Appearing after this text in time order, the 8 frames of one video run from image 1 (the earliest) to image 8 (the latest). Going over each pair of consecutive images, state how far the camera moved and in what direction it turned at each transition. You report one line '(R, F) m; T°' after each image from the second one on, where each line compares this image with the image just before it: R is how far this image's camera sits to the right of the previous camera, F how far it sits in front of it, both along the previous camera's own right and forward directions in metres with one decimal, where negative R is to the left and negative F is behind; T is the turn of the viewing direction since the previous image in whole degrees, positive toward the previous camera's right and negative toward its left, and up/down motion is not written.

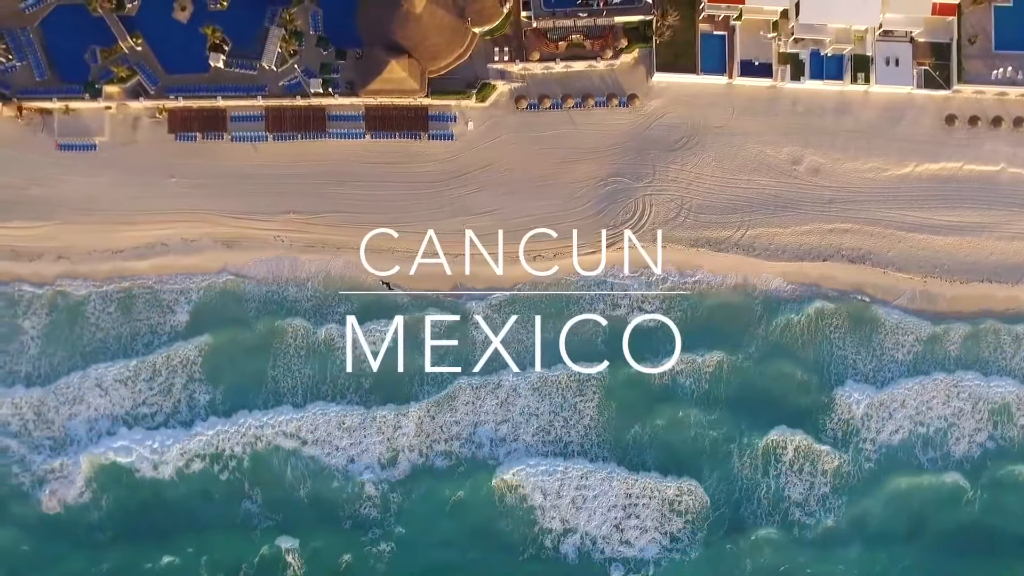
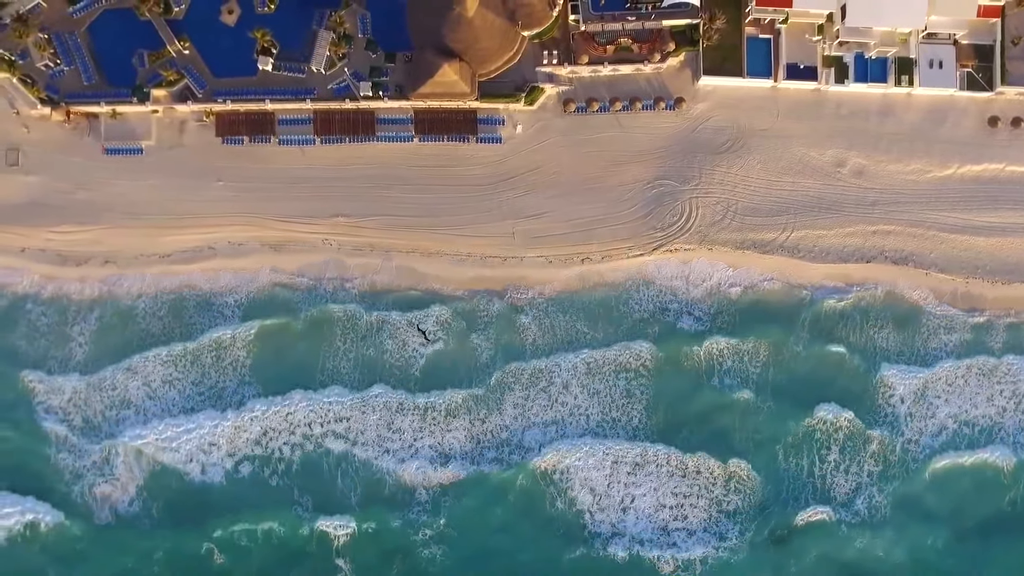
(-2.6, -0.1) m; 0°
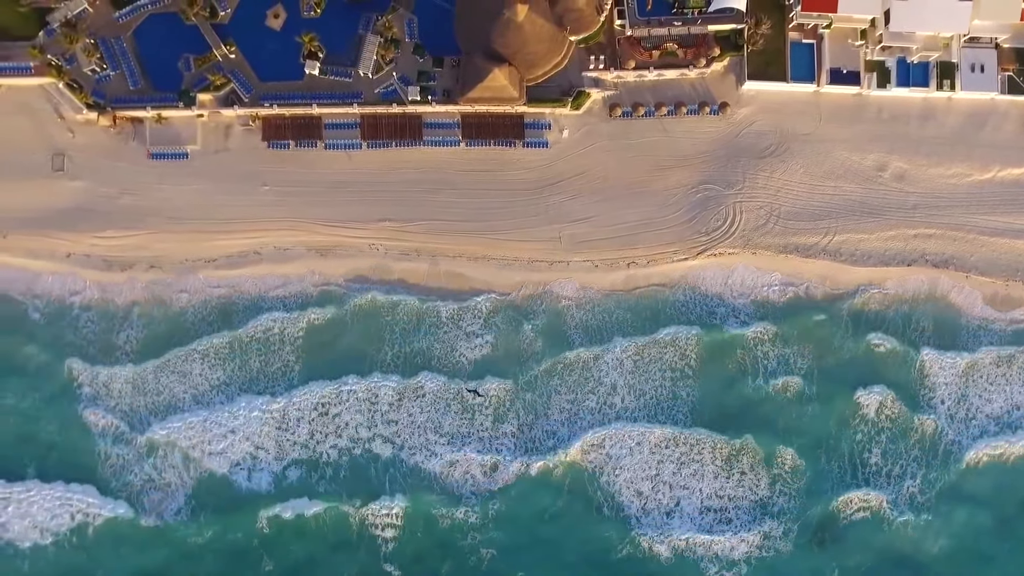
(-2.5, -0.1) m; 0°
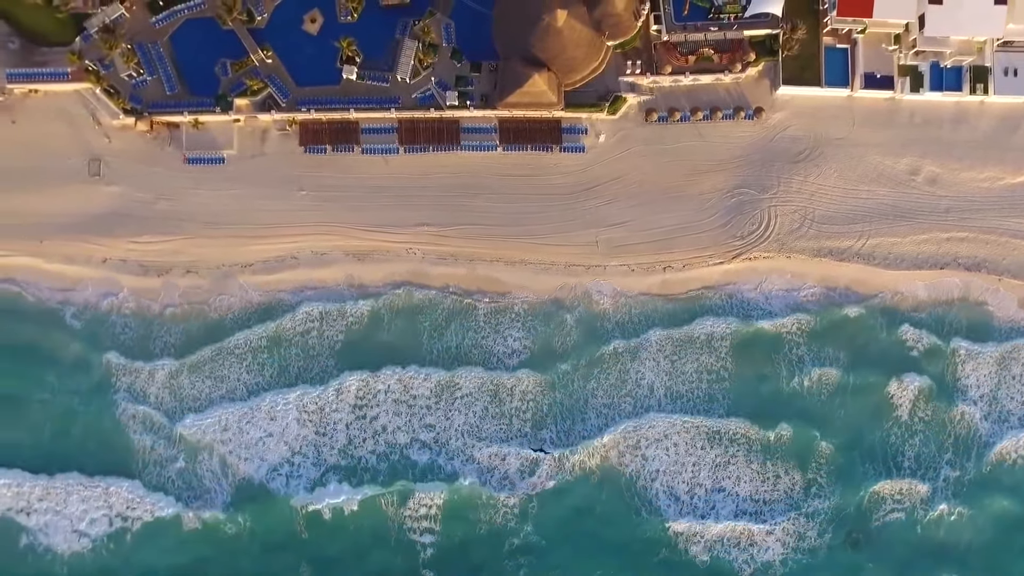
(-1.9, 0.0) m; 0°
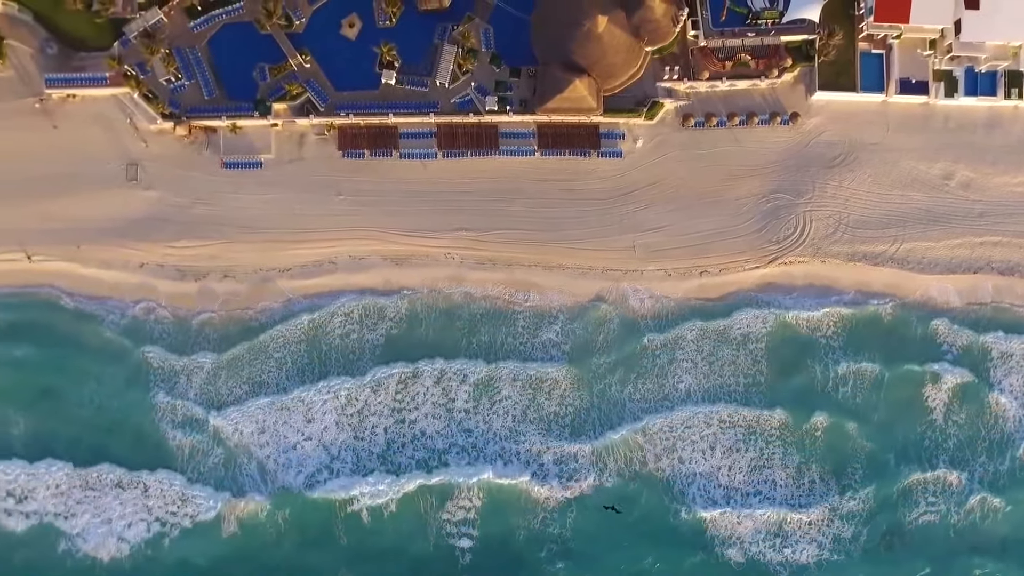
(-2.0, 0.0) m; 0°
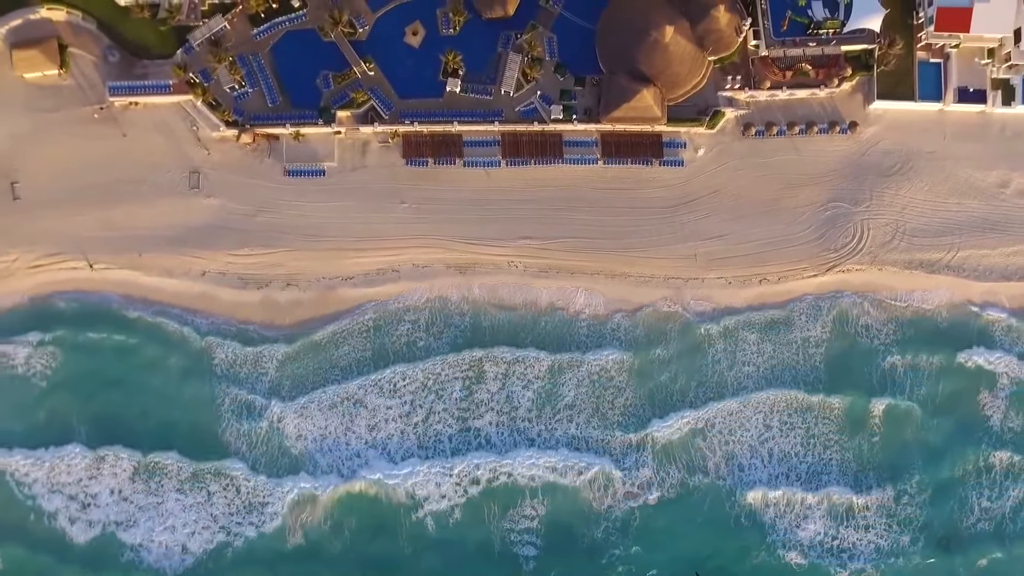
(-3.2, 0.0) m; 0°
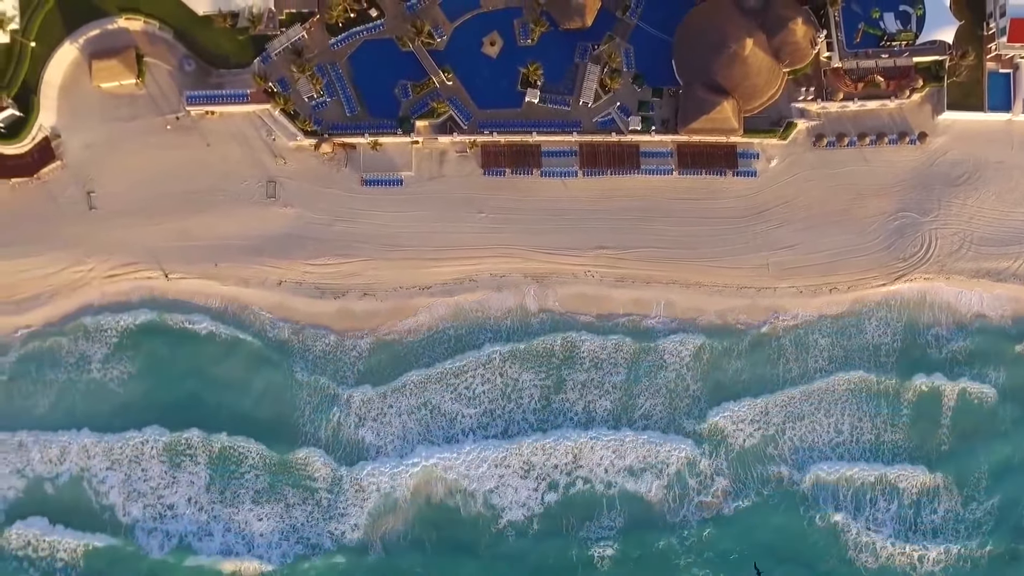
(-4.0, -0.1) m; +1°
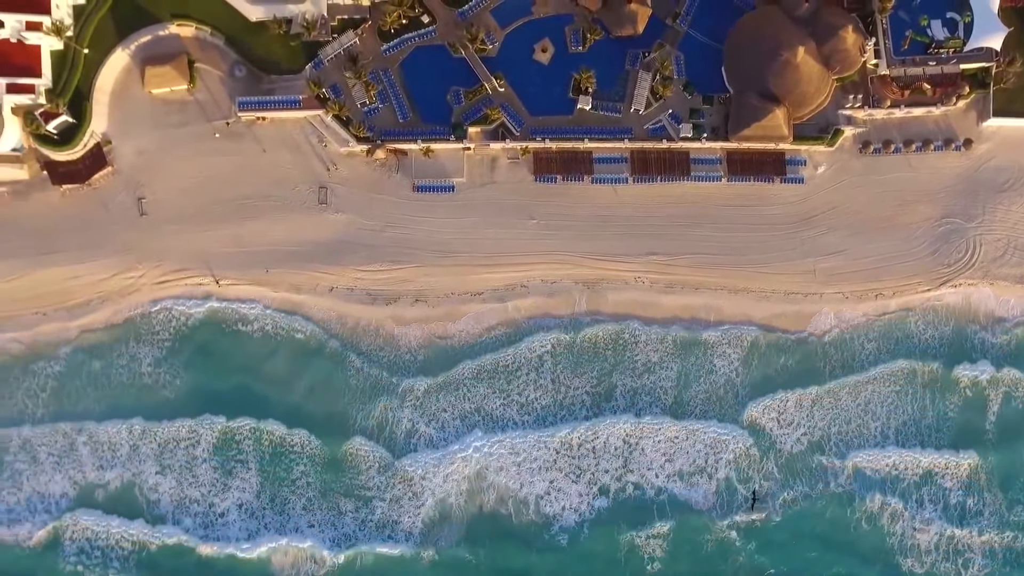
(-2.6, -0.1) m; 0°
